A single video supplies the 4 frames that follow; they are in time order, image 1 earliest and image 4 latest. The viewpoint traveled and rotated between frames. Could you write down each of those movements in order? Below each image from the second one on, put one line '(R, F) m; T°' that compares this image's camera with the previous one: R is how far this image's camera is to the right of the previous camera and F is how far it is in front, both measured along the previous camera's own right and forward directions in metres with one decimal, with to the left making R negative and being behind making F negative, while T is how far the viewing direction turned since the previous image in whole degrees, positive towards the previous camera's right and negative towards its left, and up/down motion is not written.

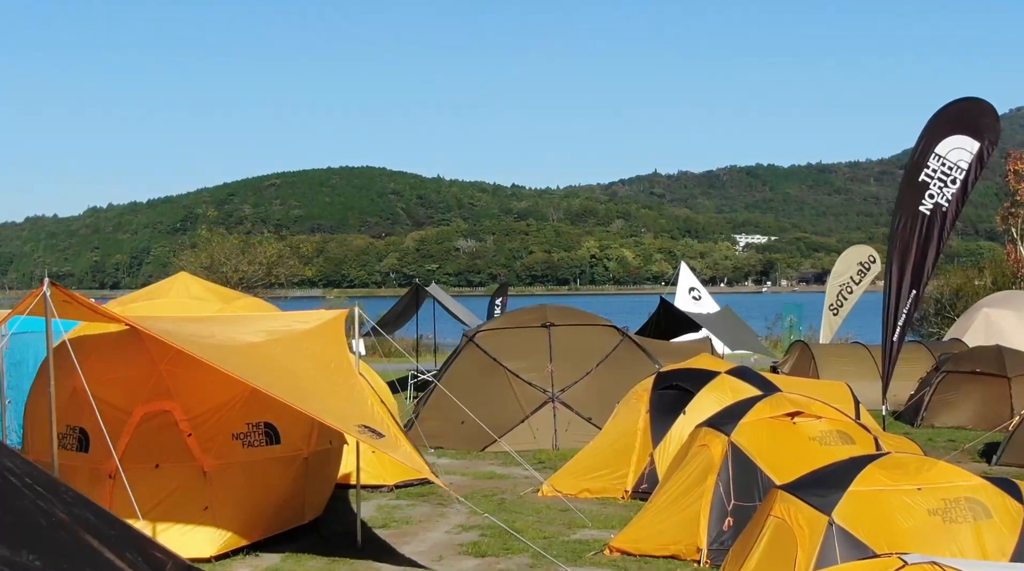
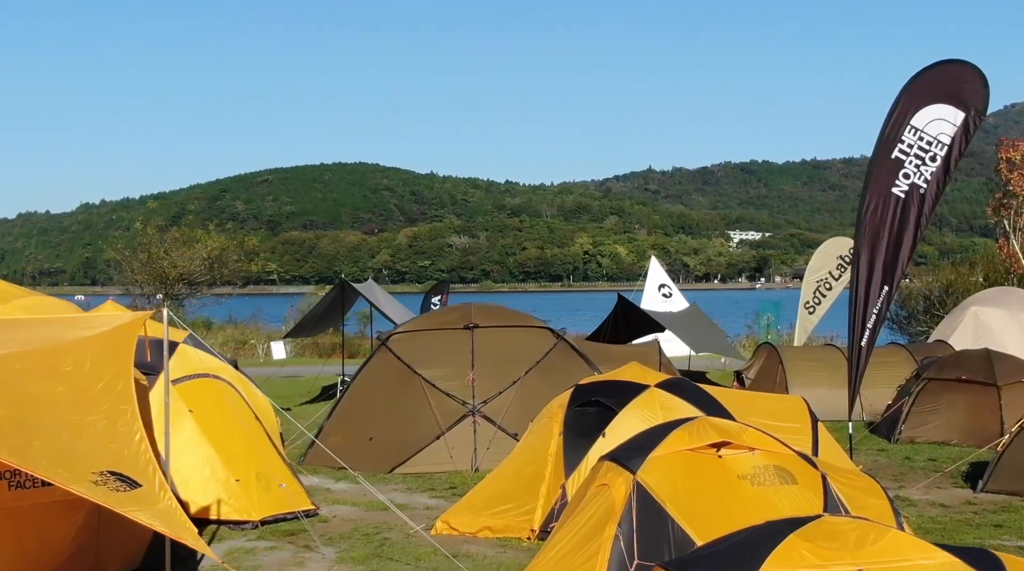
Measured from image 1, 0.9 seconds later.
(+0.6, +1.7) m; 0°
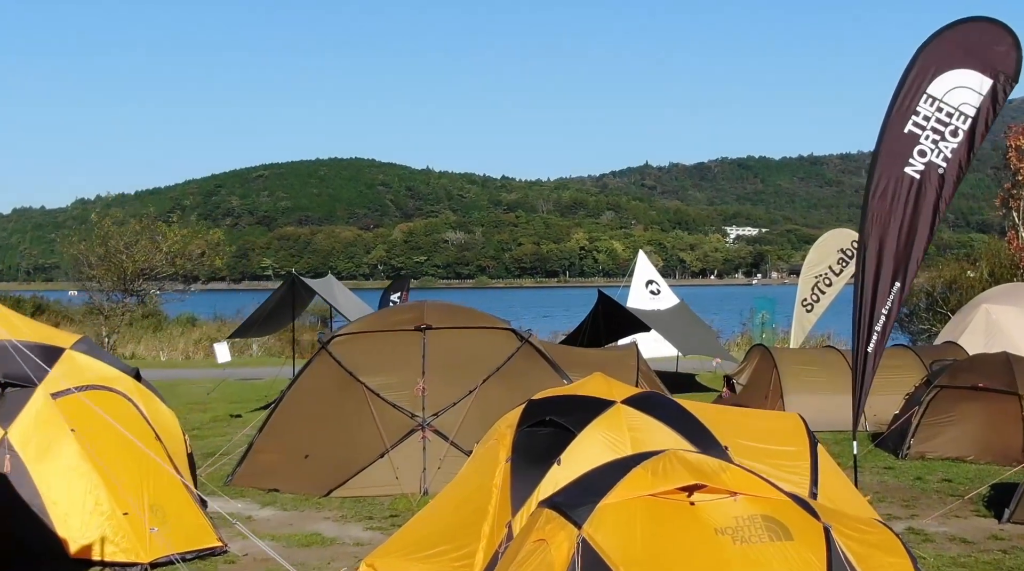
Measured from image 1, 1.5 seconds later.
(+0.3, +1.4) m; 0°
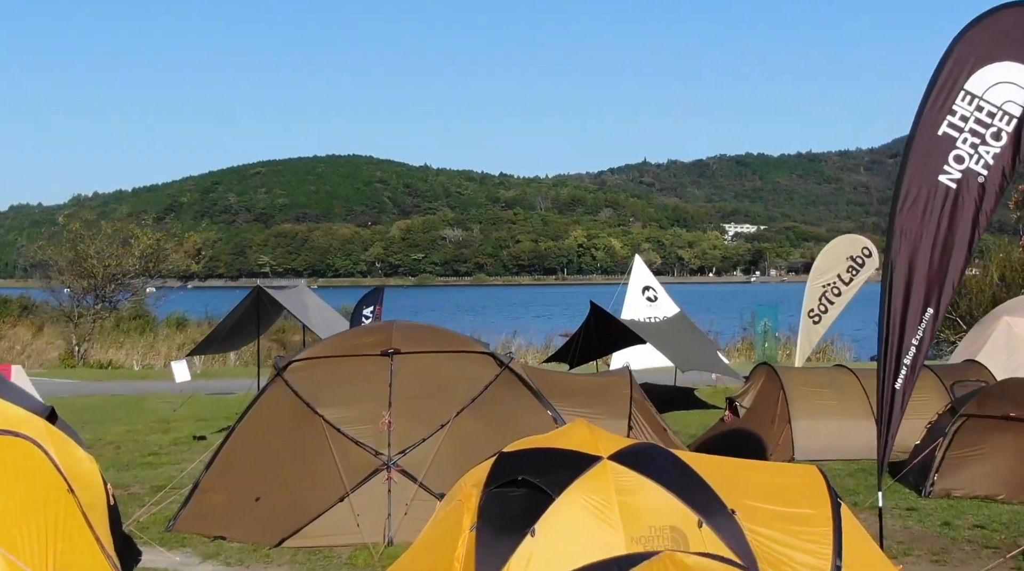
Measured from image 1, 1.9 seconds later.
(+0.1, +1.1) m; 0°
